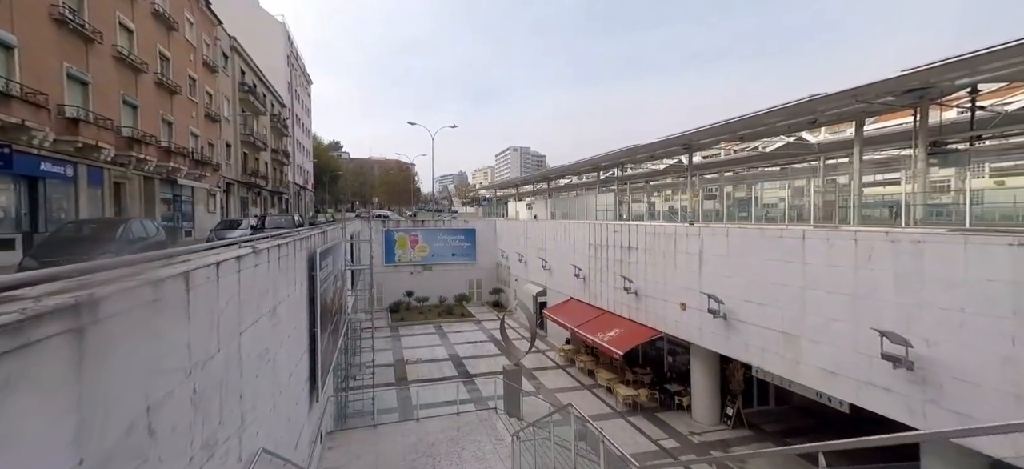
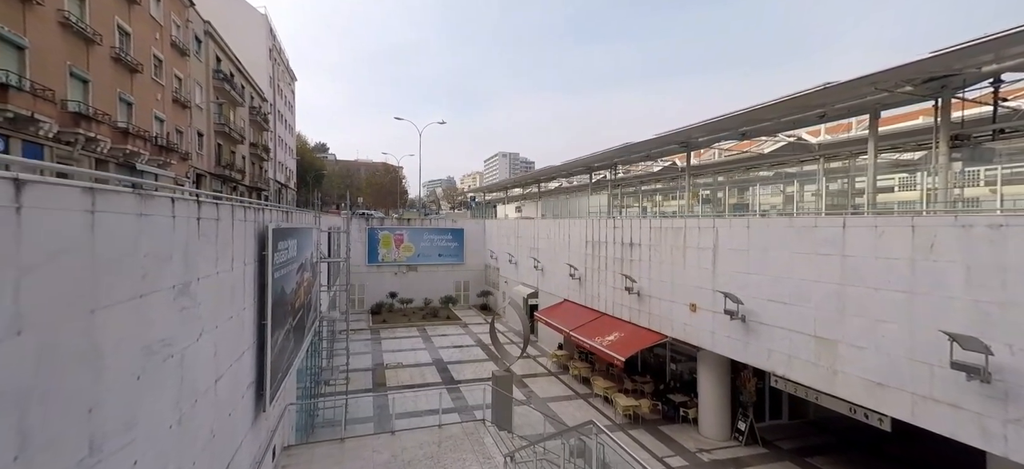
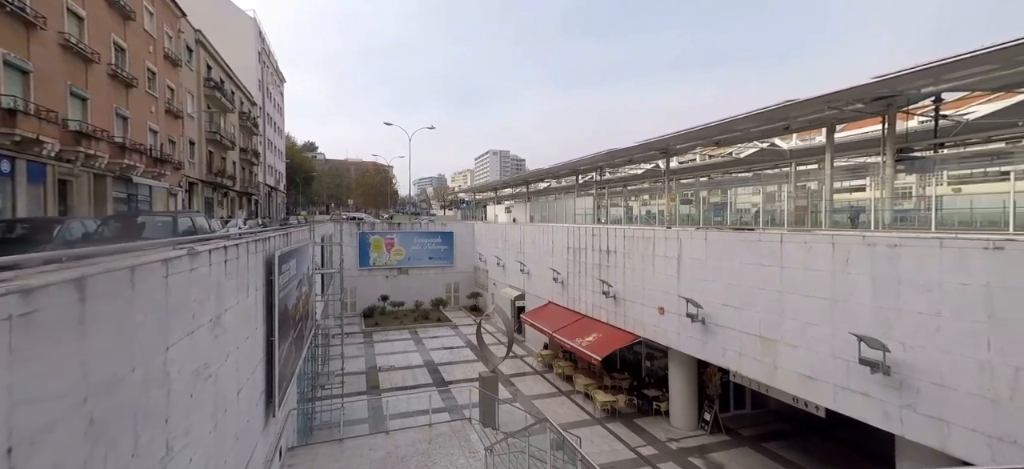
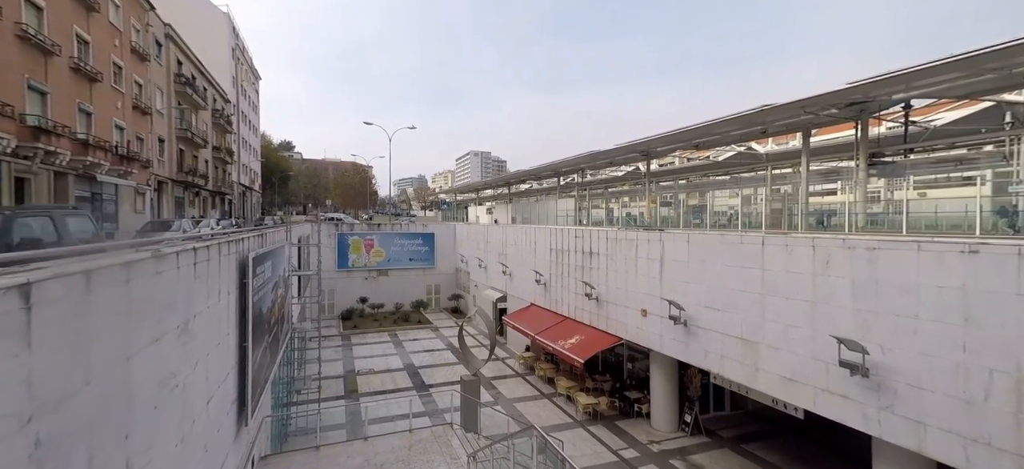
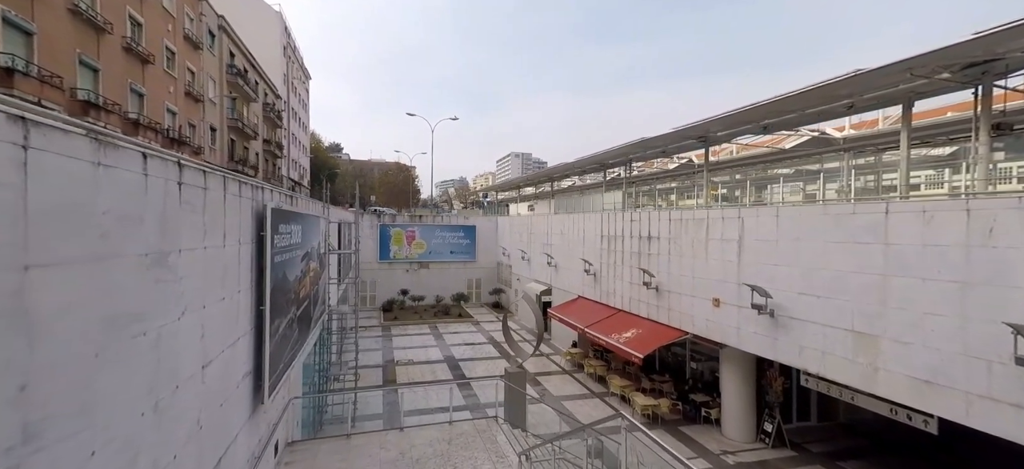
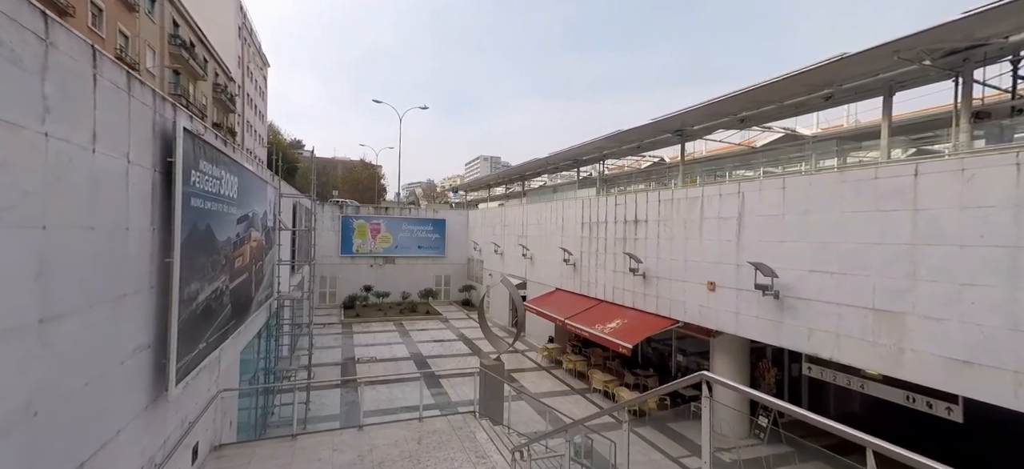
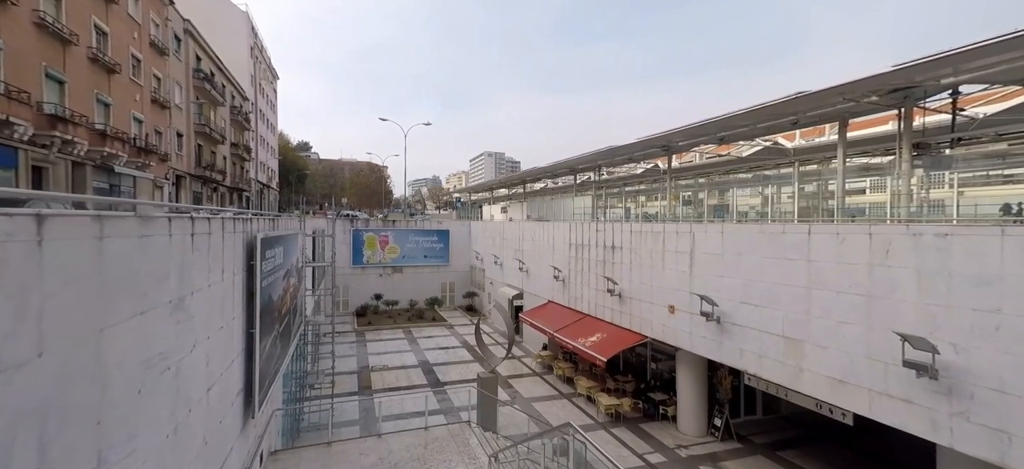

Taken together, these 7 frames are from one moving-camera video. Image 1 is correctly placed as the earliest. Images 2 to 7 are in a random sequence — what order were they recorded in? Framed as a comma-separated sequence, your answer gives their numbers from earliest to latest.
3, 4, 7, 2, 5, 6
